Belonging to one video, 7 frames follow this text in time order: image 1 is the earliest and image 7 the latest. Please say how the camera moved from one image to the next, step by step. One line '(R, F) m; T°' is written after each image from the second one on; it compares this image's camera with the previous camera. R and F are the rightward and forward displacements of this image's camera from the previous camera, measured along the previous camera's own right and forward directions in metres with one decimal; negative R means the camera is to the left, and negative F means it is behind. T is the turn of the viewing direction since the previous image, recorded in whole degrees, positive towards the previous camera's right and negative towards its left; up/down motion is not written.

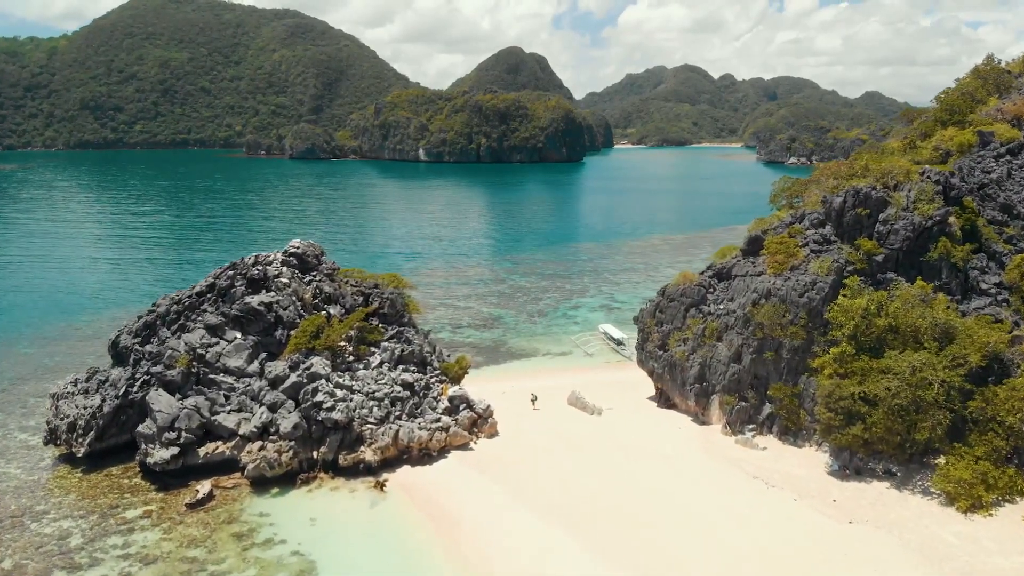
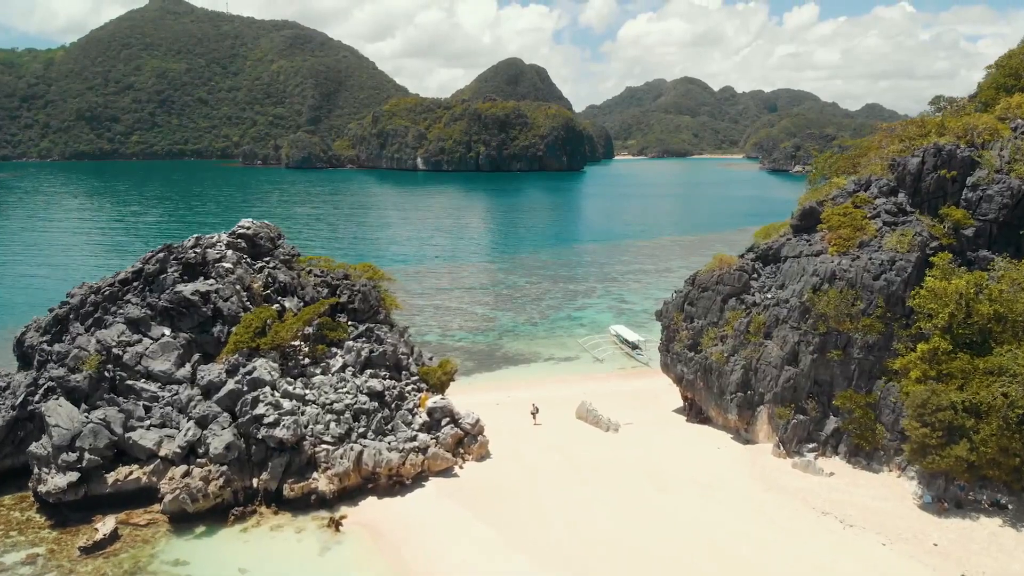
(+0.2, +5.9) m; 0°
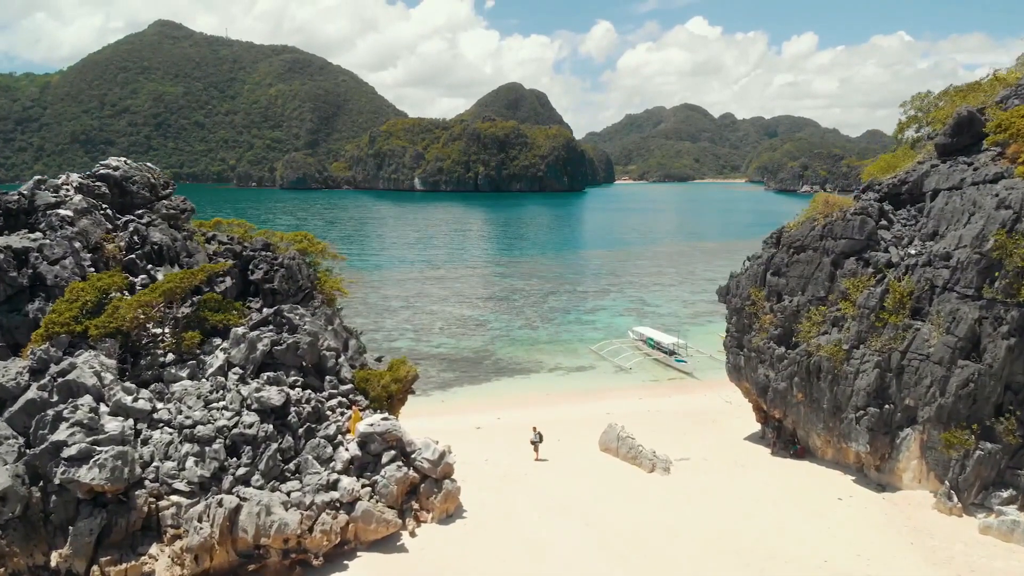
(+0.3, +9.0) m; 0°
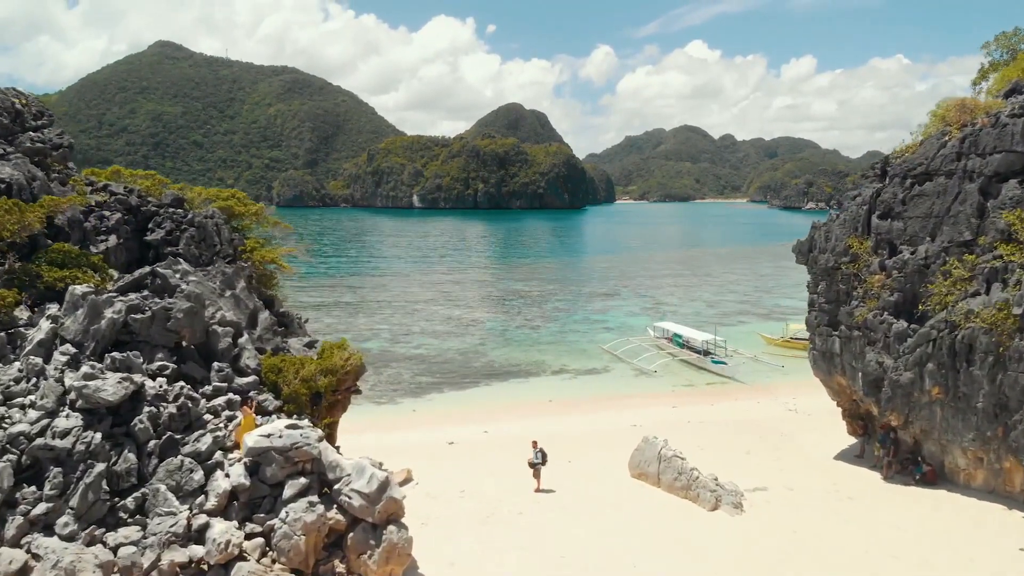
(+0.2, +5.2) m; 0°
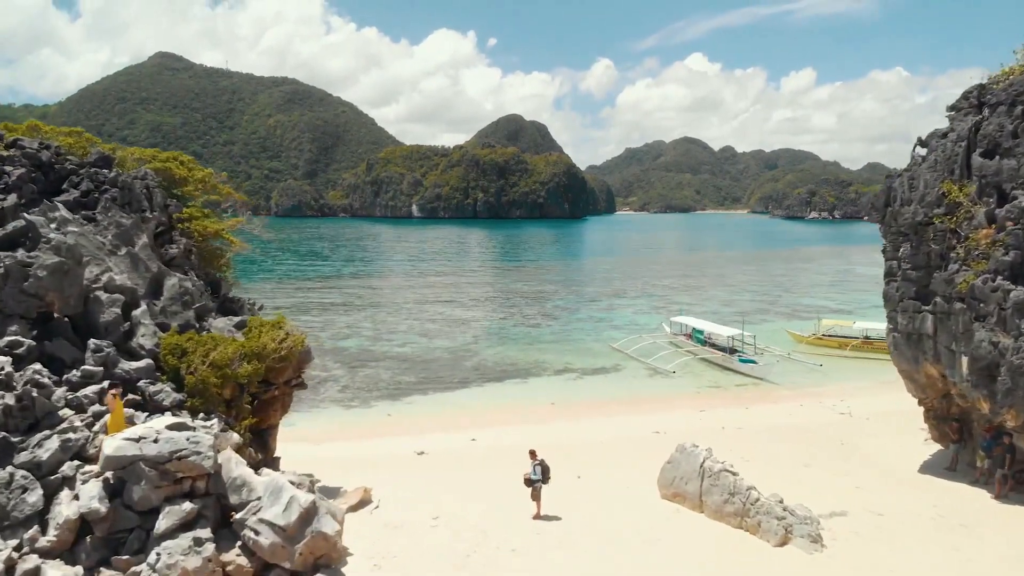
(+0.1, +2.7) m; 0°
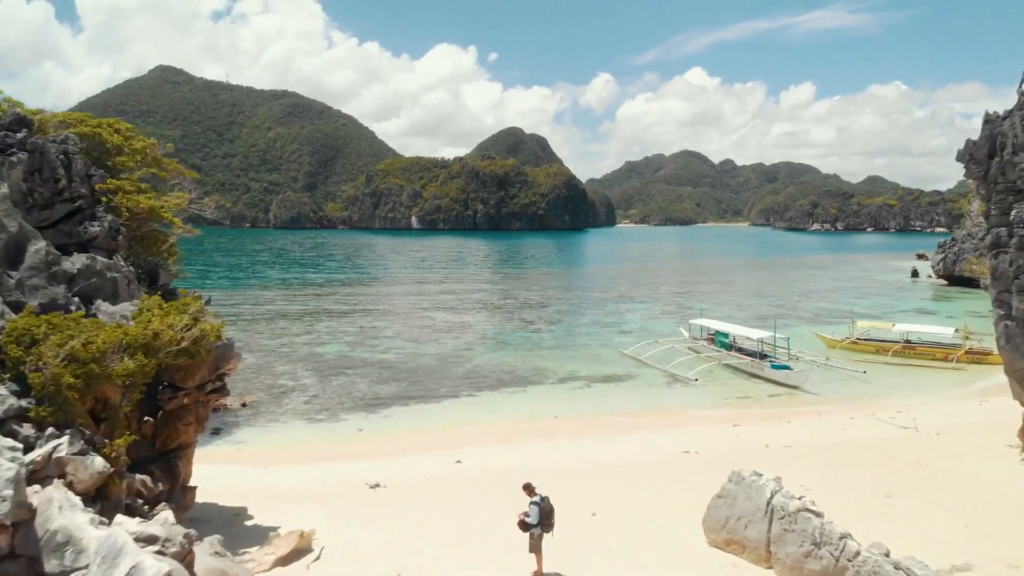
(+0.1, +2.2) m; 0°
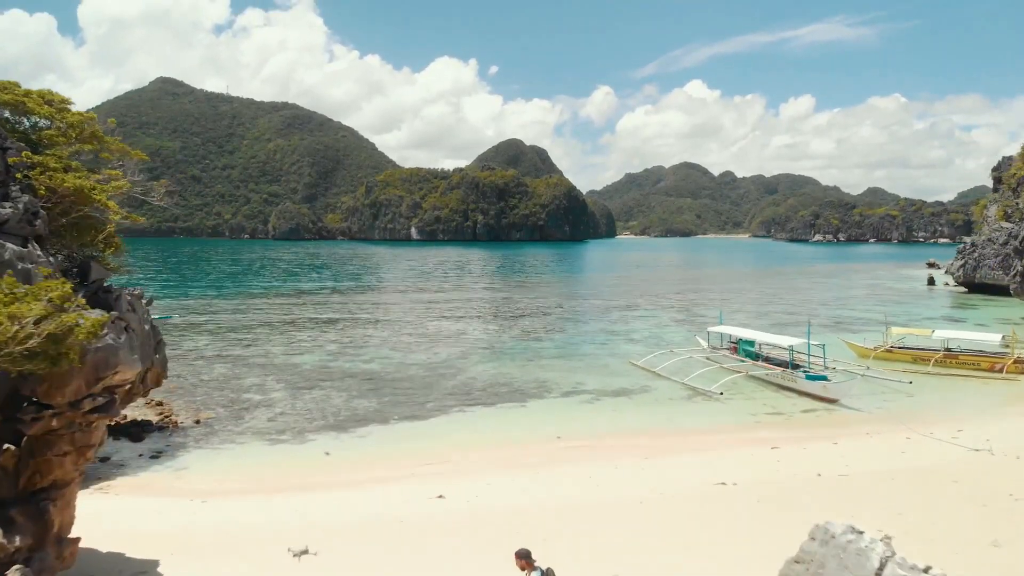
(+0.1, +1.7) m; 0°
